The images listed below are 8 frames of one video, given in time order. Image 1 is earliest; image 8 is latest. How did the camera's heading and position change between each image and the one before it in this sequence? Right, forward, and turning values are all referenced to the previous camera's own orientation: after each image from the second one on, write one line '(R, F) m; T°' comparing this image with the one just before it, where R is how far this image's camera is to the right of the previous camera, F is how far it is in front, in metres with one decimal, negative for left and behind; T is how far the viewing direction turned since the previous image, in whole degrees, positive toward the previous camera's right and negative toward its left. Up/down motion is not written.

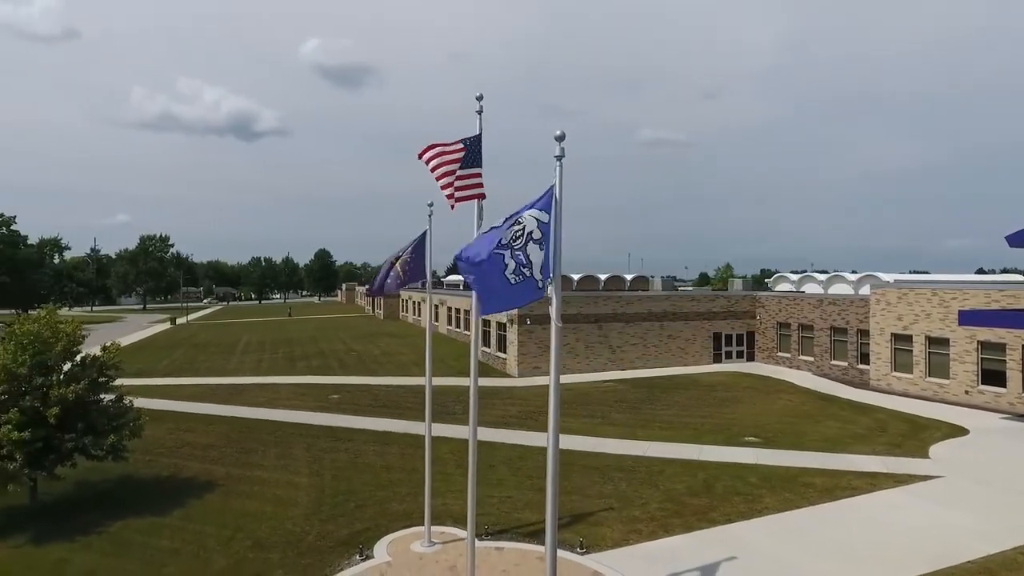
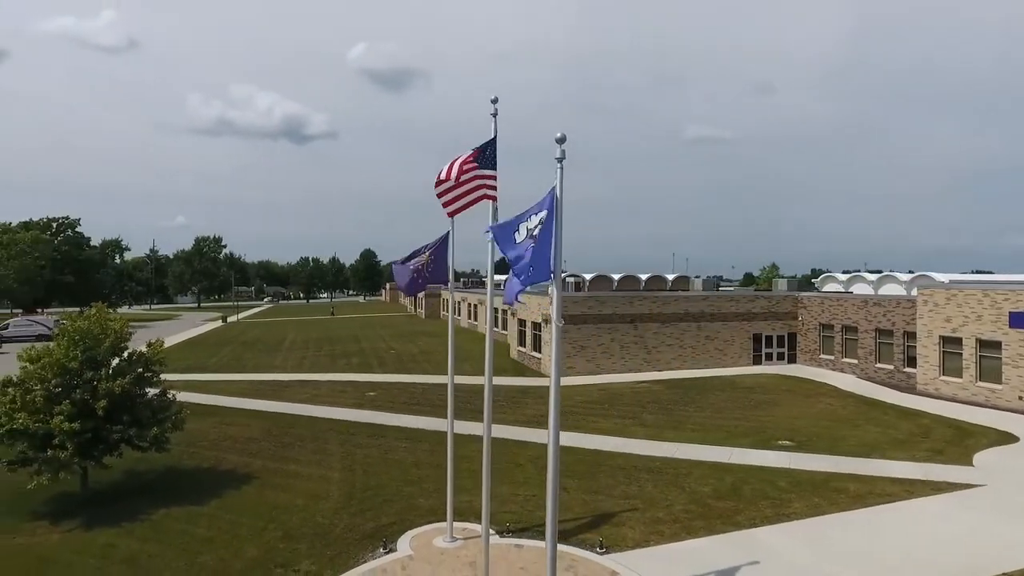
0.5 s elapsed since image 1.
(+0.4, -0.1) m; -4°
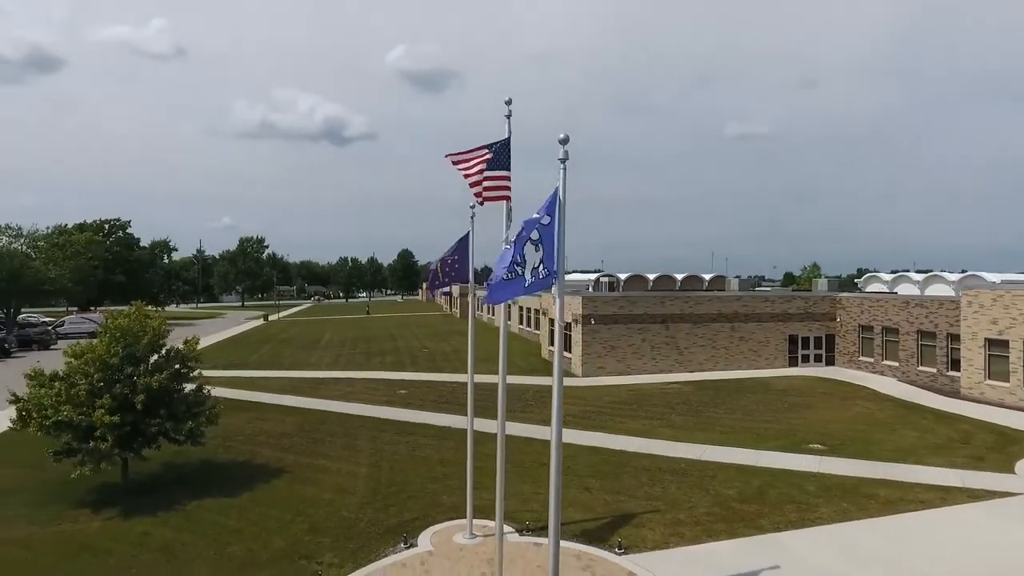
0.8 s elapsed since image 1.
(+0.3, -0.1) m; -3°
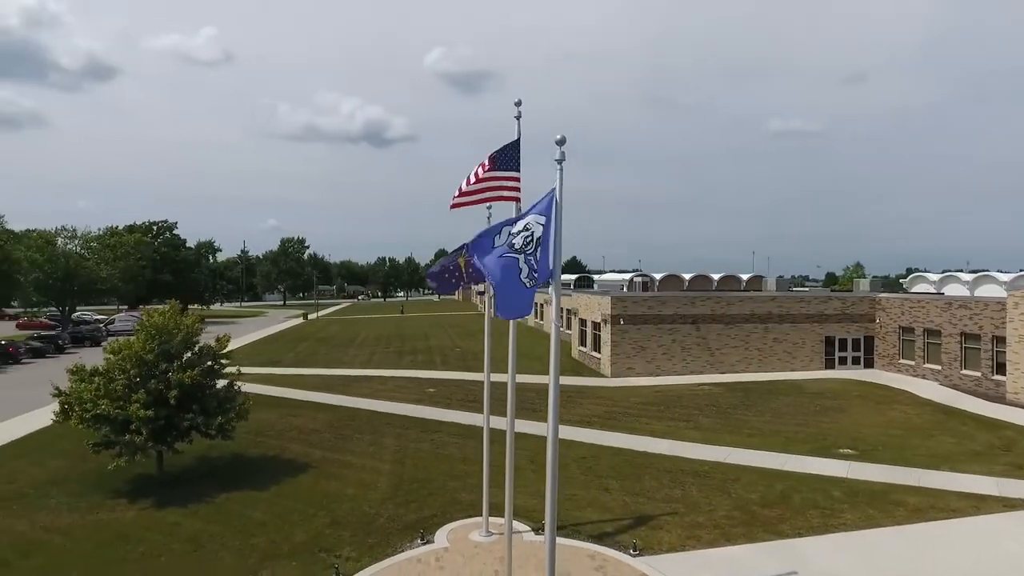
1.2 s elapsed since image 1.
(+0.4, -0.1) m; -3°
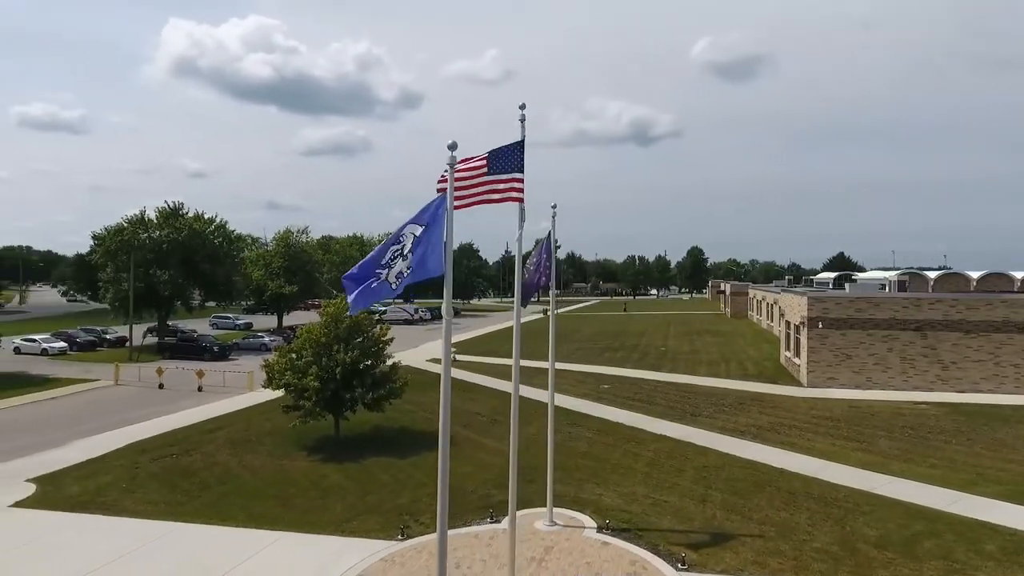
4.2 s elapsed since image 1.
(+3.8, +0.4) m; -24°
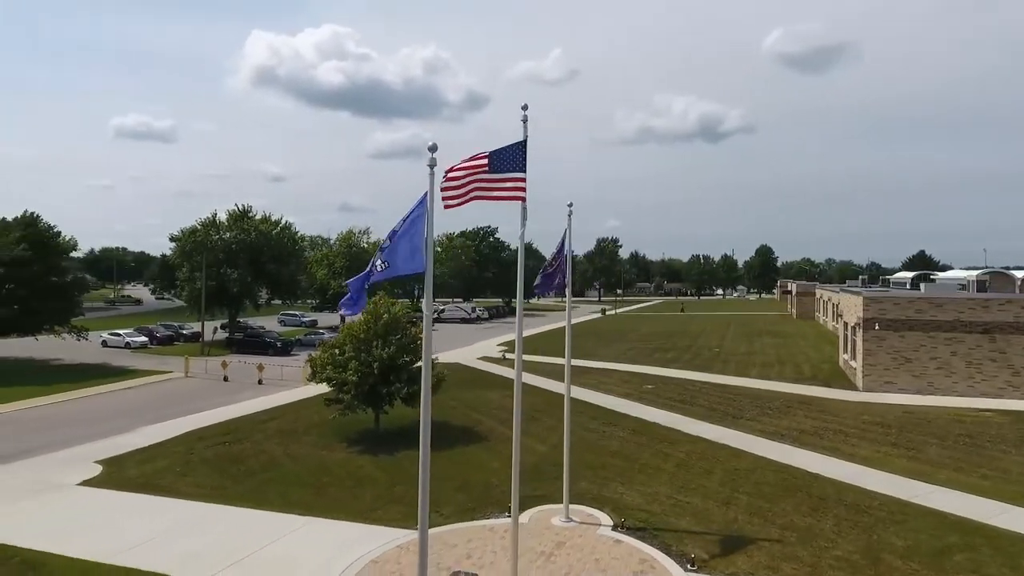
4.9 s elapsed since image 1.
(+1.0, -0.1) m; -6°
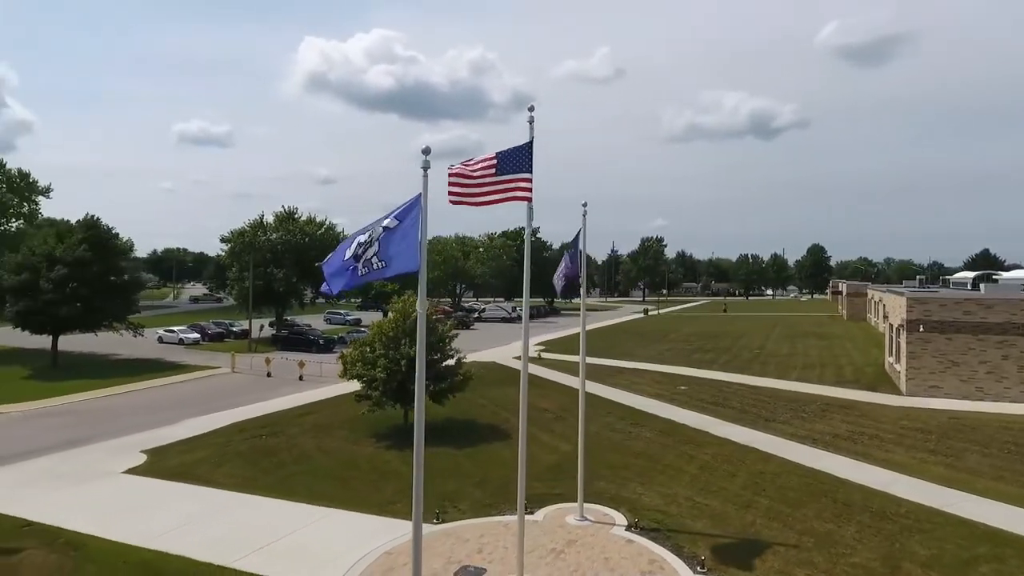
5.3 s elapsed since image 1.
(+0.6, -0.1) m; -4°
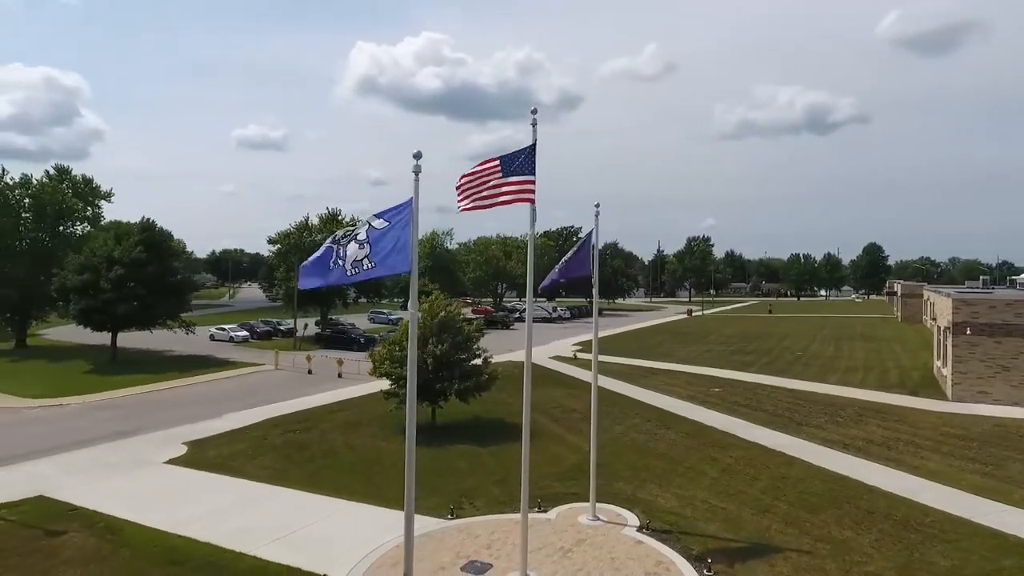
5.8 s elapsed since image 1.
(+0.7, -0.1) m; -4°
